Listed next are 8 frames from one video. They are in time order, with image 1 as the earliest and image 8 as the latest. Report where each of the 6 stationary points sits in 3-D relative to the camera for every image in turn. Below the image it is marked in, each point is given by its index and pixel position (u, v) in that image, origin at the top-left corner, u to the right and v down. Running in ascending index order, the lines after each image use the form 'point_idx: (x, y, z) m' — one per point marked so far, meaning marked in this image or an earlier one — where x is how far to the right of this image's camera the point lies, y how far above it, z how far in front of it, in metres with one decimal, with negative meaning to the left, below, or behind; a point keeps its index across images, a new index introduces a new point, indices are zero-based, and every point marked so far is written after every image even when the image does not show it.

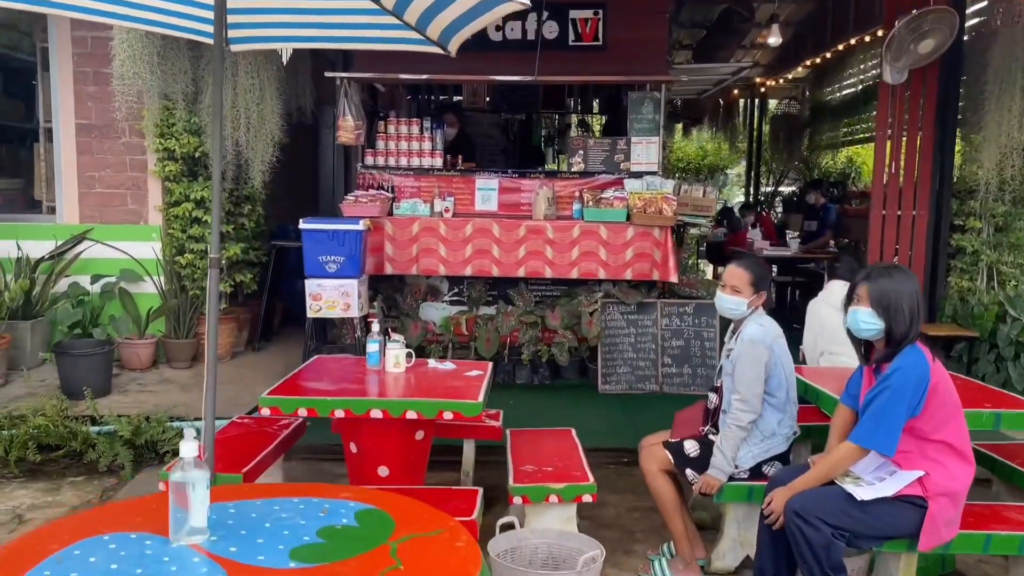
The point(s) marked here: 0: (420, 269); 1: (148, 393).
0: (-0.7, +0.1, +6.2) m
1: (-2.3, -0.7, +5.4) m
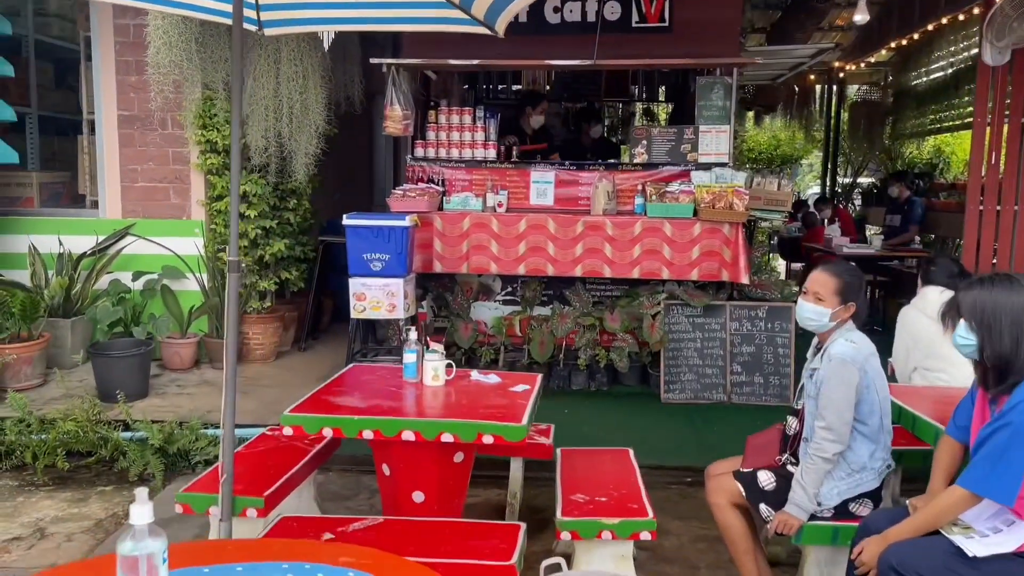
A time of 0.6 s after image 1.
0: (-0.3, +0.1, +5.9) m
1: (-2.0, -0.7, +5.2) m
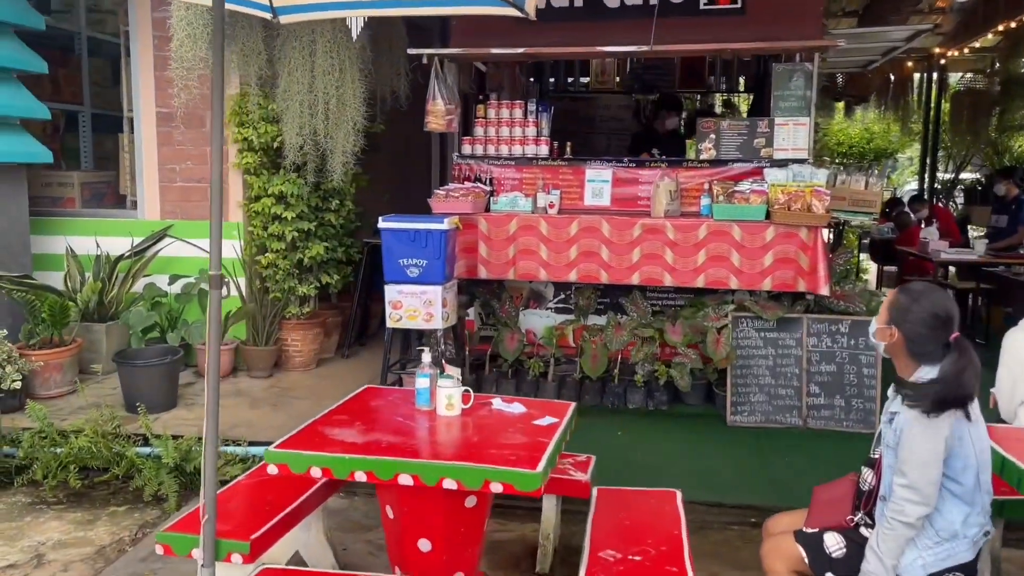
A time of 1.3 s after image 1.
0: (0.0, +0.1, +5.4) m
1: (-1.7, -0.7, +4.9) m
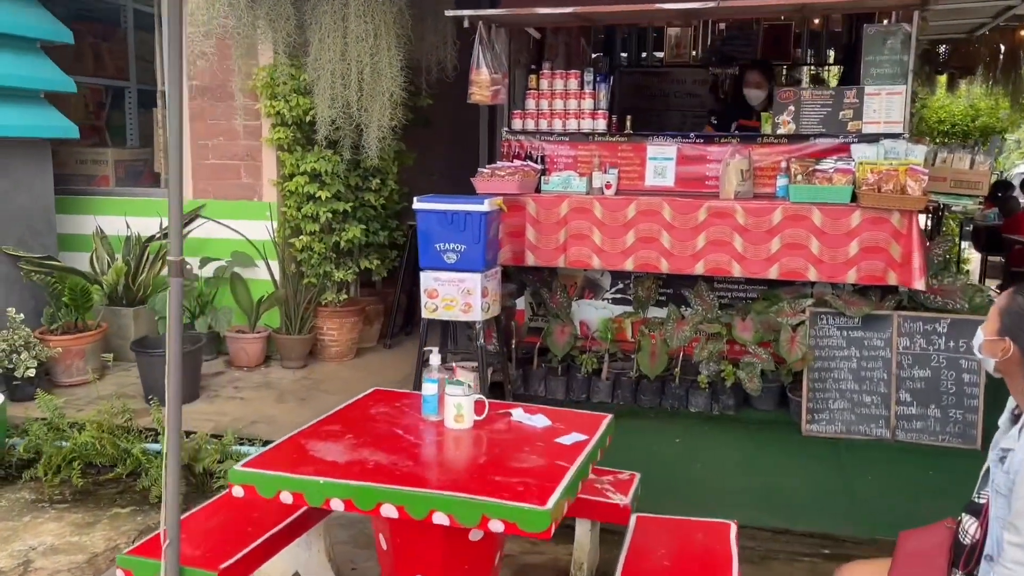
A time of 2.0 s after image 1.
0: (+0.3, +0.2, +4.9) m
1: (-1.5, -0.6, +4.6) m
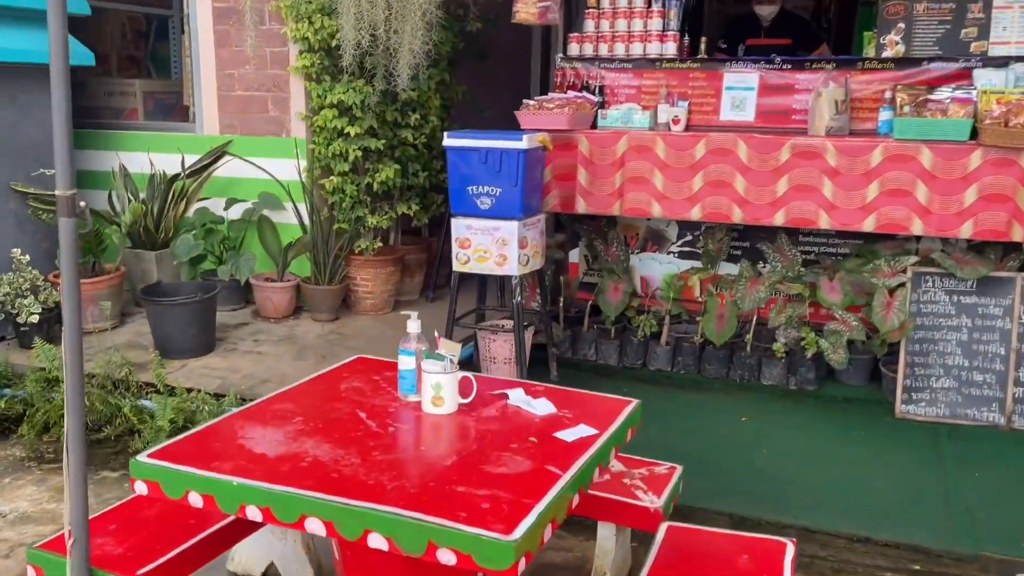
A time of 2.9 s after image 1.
0: (+0.6, +0.4, +4.3) m
1: (-1.3, -0.3, +4.2) m
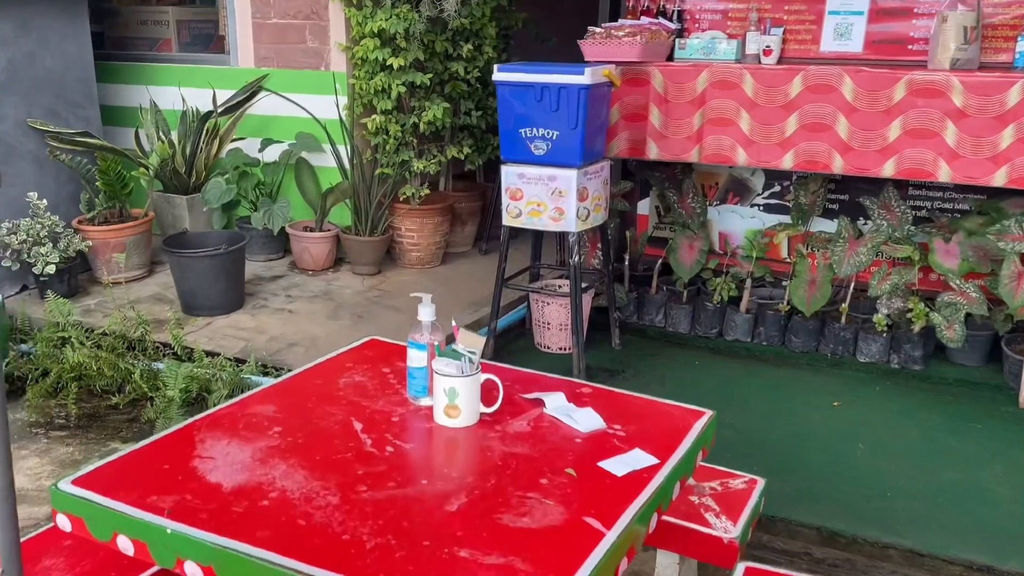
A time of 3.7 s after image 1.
0: (+0.8, +0.6, +3.7) m
1: (-1.0, -0.1, +3.8) m
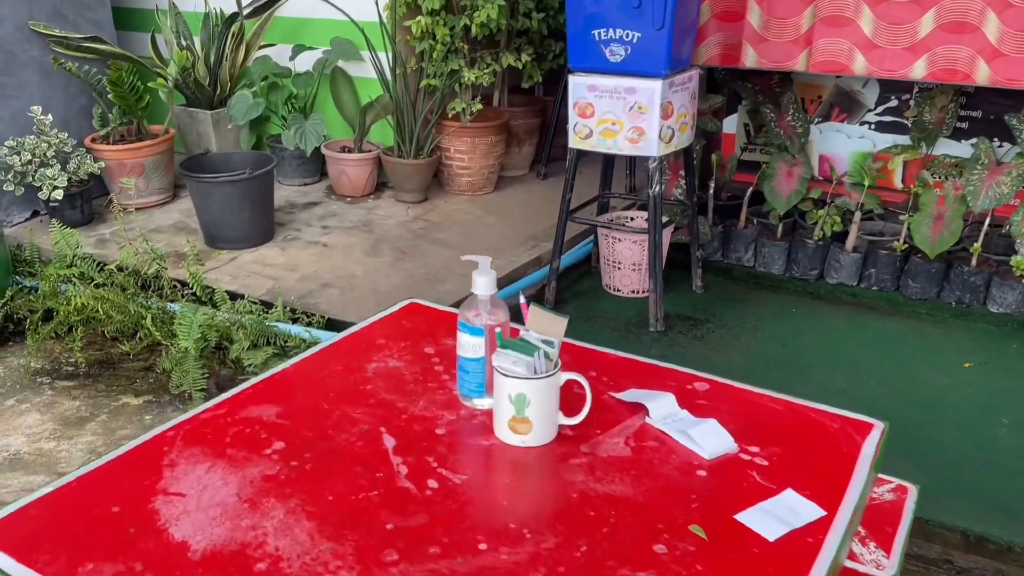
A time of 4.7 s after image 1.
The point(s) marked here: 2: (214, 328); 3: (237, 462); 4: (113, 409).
0: (+1.1, +0.8, +3.1) m
1: (-0.8, +0.2, +3.4) m
2: (-0.9, -0.1, +2.7) m
3: (-0.4, -0.2, +1.1) m
4: (-1.3, -0.4, +2.7) m
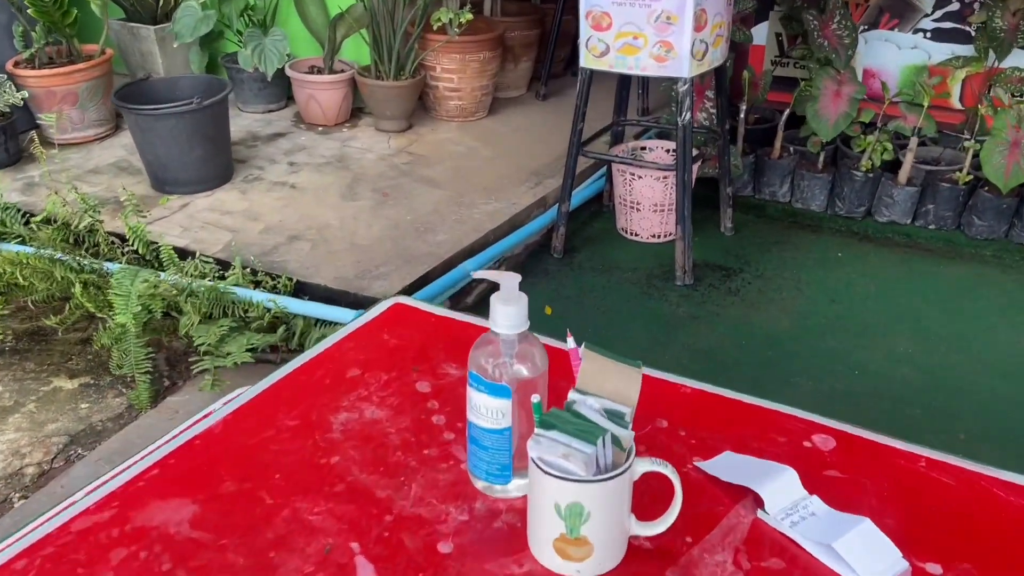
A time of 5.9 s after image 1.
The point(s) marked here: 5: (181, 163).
0: (+1.1, +1.0, +2.6) m
1: (-0.8, +0.3, +2.9) m
2: (-0.9, 0.0, +2.3) m
3: (-0.3, -0.3, +0.7) m
4: (-1.2, -0.3, +2.3) m
5: (-1.1, +0.4, +2.8) m
